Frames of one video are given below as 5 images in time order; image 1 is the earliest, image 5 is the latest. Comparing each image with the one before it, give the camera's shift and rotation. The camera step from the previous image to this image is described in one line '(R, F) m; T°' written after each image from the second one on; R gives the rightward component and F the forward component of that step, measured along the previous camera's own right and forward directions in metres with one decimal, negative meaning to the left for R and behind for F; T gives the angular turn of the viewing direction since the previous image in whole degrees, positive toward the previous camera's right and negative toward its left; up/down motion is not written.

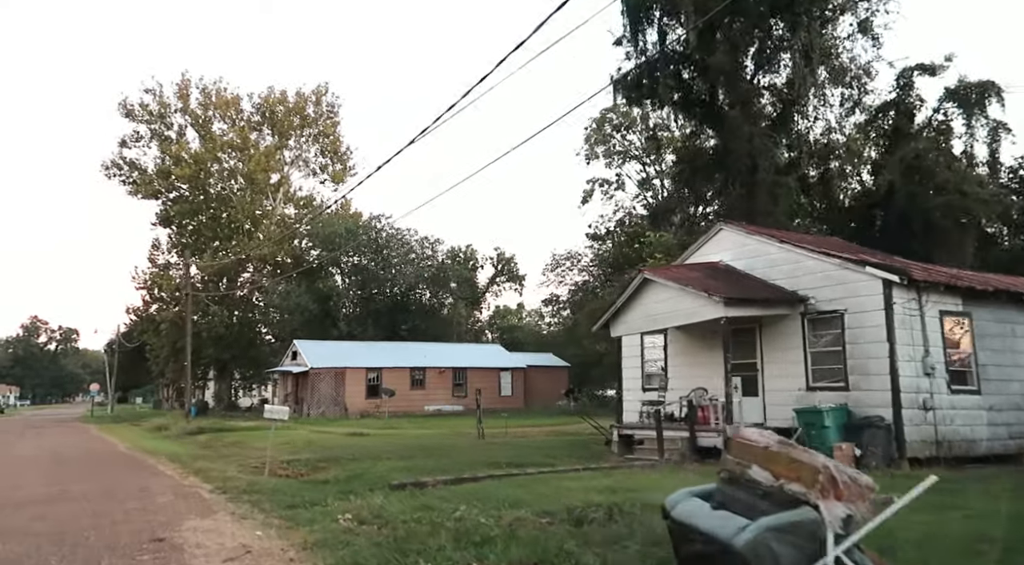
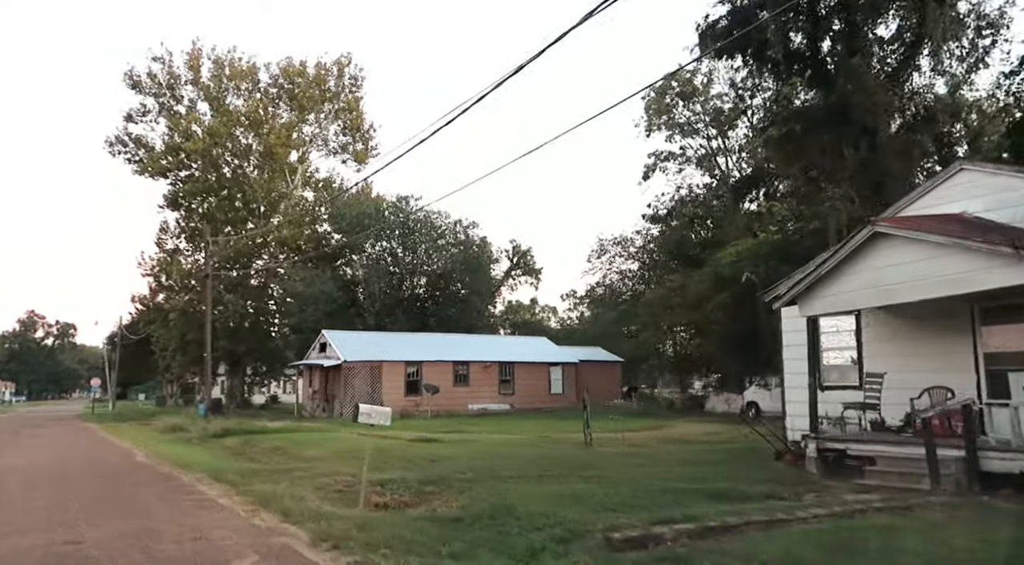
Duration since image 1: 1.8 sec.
(-2.5, +4.0) m; 0°
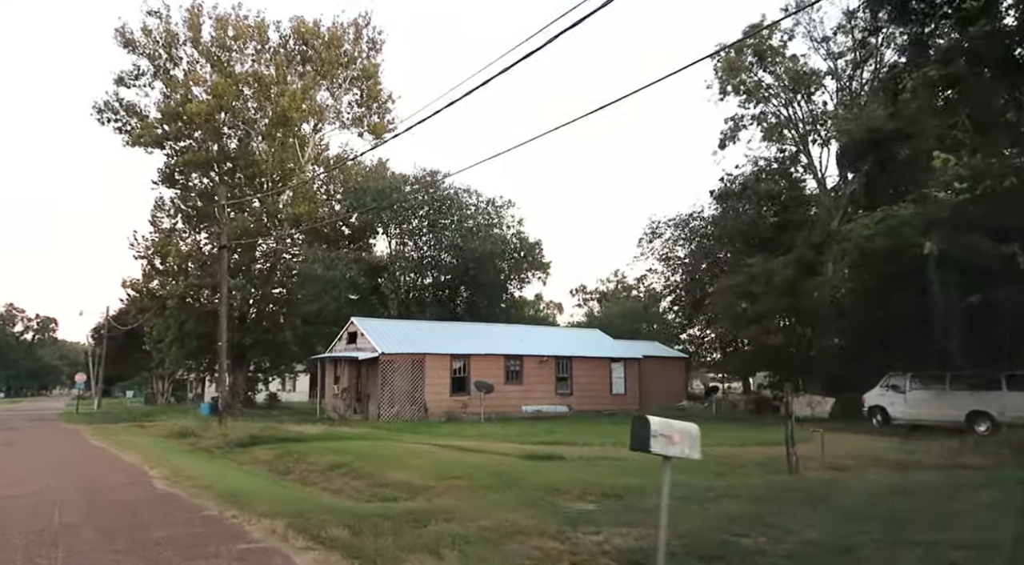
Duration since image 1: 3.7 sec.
(-2.9, +4.7) m; +1°
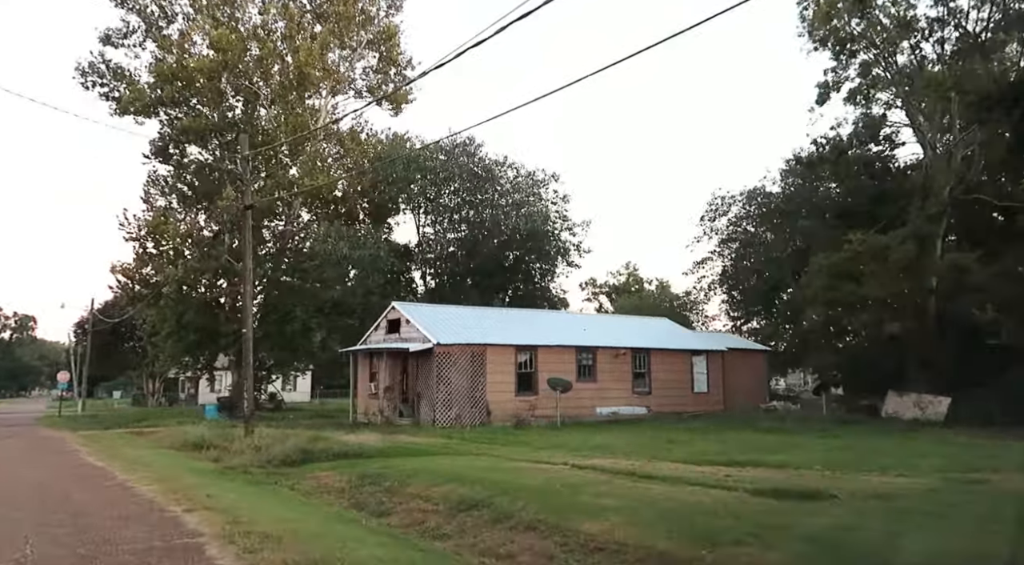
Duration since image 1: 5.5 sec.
(-2.8, +4.6) m; +1°
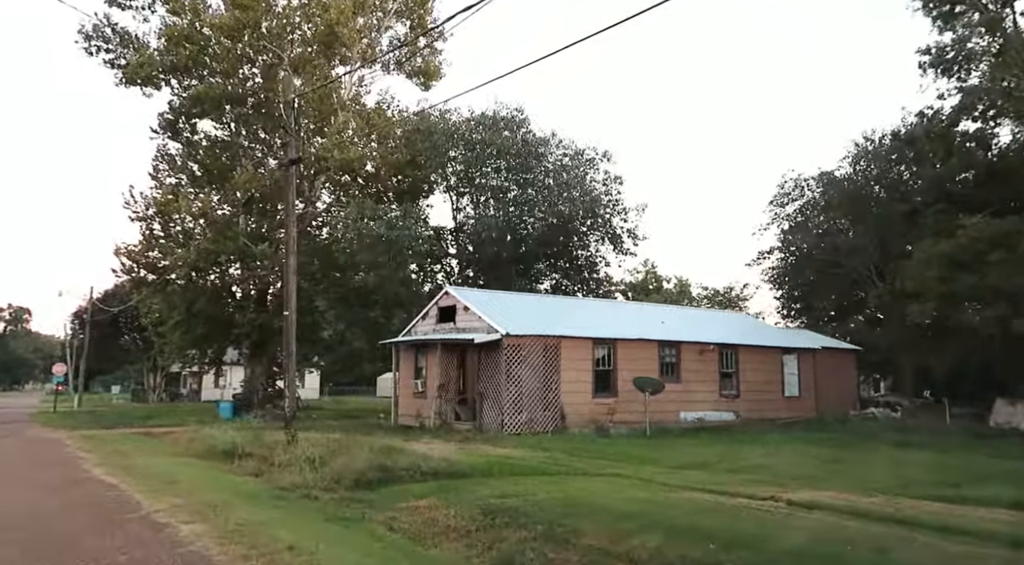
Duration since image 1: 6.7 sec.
(-2.1, +3.4) m; 0°
